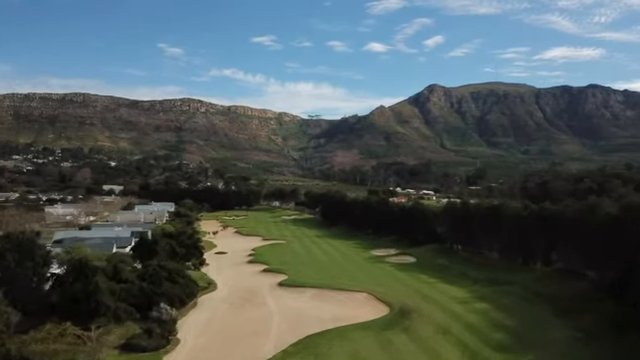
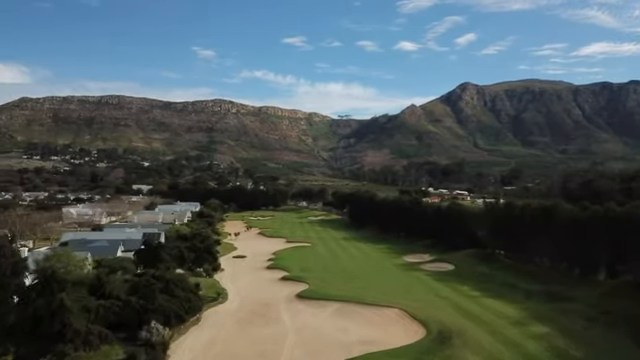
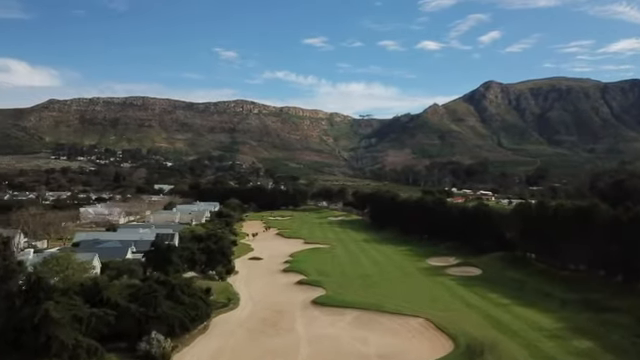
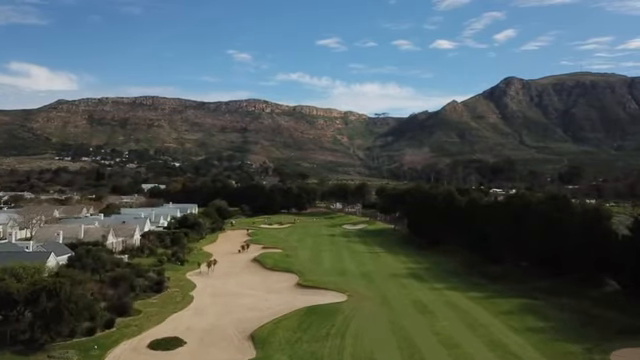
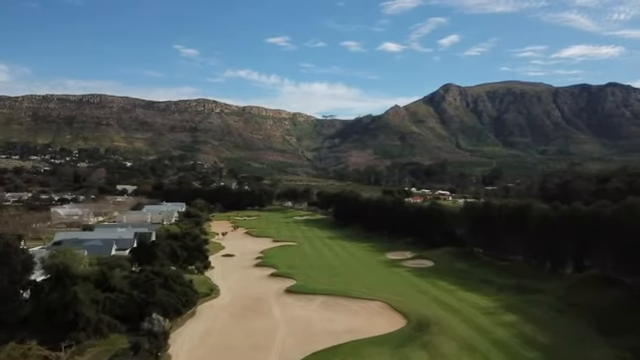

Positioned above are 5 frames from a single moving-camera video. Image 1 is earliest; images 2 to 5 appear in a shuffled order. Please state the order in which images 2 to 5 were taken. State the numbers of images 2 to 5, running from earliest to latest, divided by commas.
5, 2, 3, 4
